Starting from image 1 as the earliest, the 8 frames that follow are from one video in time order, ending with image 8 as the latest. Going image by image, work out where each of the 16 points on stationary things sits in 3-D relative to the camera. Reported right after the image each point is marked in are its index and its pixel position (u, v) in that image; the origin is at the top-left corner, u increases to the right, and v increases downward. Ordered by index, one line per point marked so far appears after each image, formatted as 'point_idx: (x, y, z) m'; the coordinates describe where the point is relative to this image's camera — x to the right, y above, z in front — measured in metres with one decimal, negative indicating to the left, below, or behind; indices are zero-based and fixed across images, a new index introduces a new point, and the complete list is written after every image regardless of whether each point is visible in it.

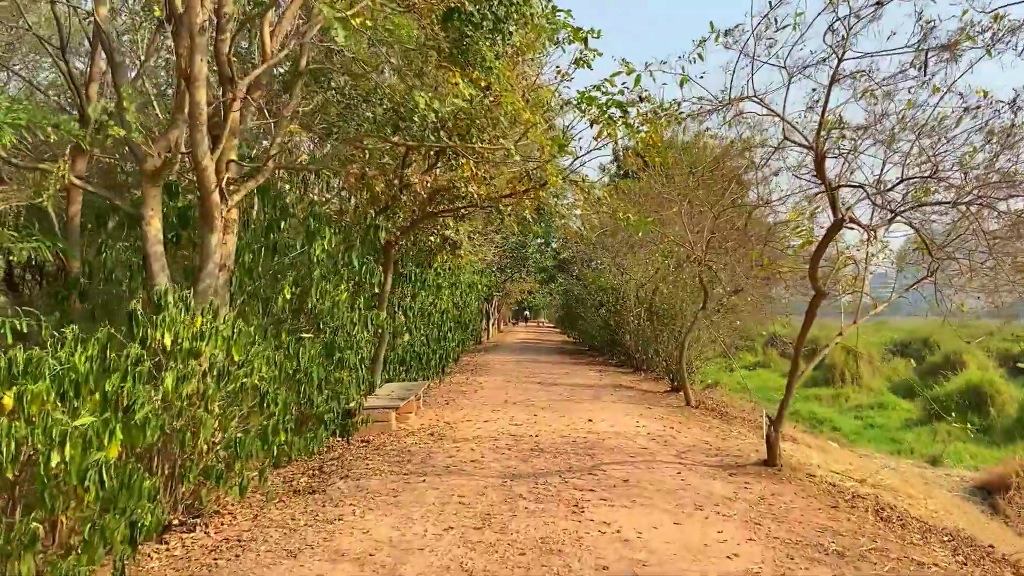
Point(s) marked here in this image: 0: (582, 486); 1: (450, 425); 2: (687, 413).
0: (+0.6, -1.8, +6.9) m
1: (-0.8, -1.8, +10.3) m
2: (+2.9, -2.1, +12.7) m
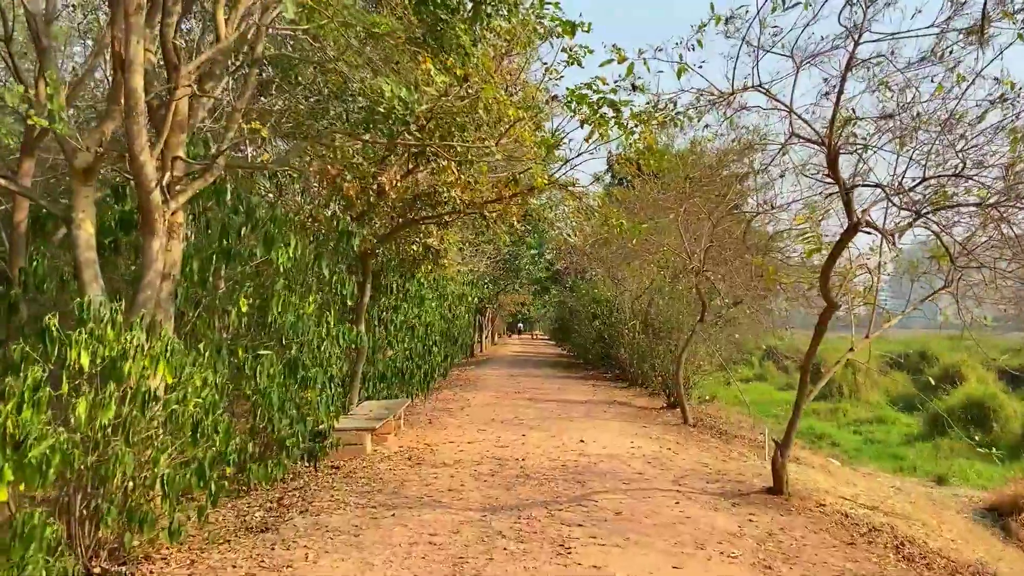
0: (+0.5, -1.9, +6.2) m
1: (-1.0, -2.0, +9.5) m
2: (+2.7, -2.3, +12.0) m
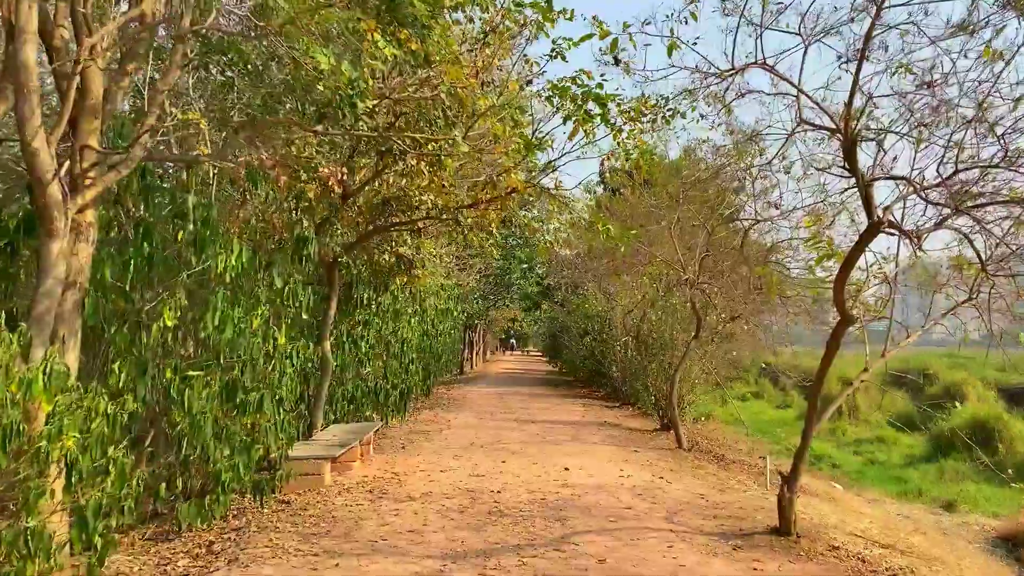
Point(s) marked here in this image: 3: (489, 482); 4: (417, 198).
0: (+0.2, -2.0, +5.3) m
1: (-1.3, -2.1, +8.6) m
2: (+2.4, -2.5, +11.1) m
3: (-0.3, -2.1, +8.4) m
4: (-1.1, +1.1, +9.0) m
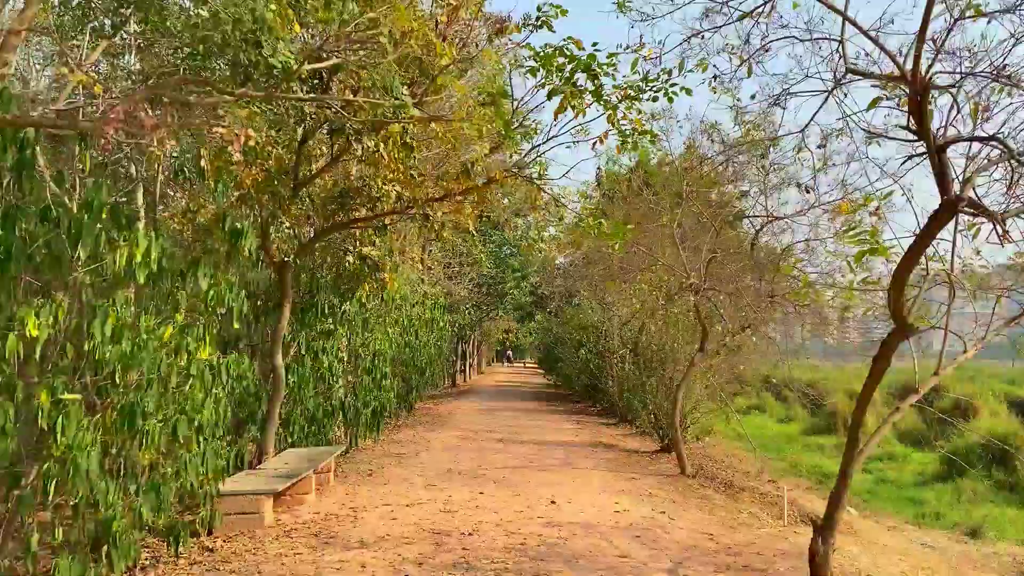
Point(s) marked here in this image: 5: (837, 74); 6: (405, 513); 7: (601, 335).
0: (0.0, -2.0, +4.1) m
1: (-1.5, -2.2, +7.4) m
2: (+2.2, -2.6, +9.9) m
3: (-0.5, -2.2, +7.2) m
4: (-1.3, +1.0, +7.8) m
5: (+2.0, +1.3, +4.7) m
6: (-1.1, -2.2, +7.5) m
7: (+2.2, -1.1, +18.6) m
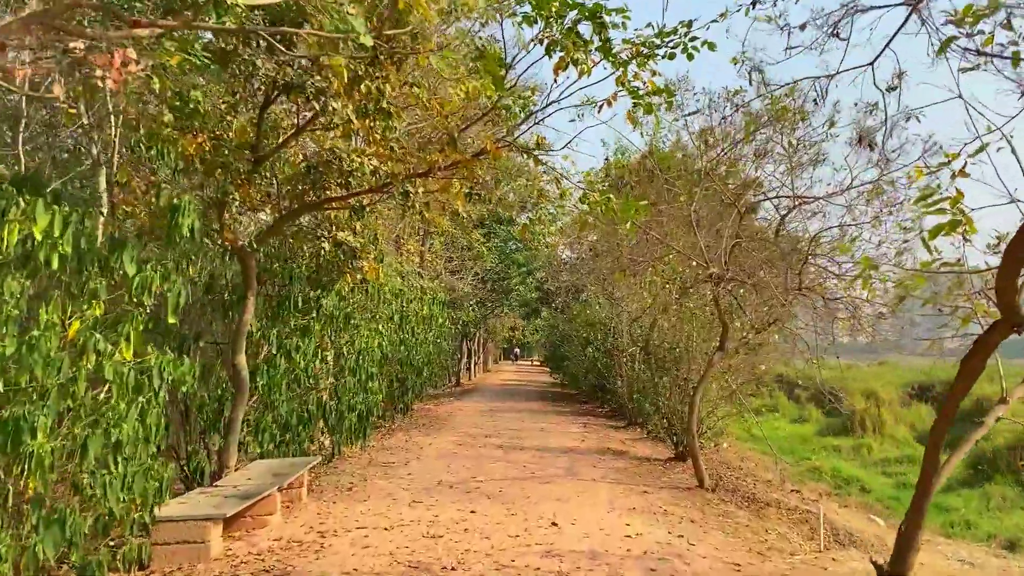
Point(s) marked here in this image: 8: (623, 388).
0: (-0.1, -1.9, +3.0) m
1: (-1.6, -2.1, +6.4) m
2: (+2.2, -2.5, +8.8) m
3: (-0.5, -2.1, +6.1) m
4: (-1.4, +1.1, +6.8) m
5: (+1.9, +1.4, +3.6) m
6: (-1.1, -2.1, +6.5) m
7: (+2.2, -1.0, +17.5) m
8: (+2.5, -2.2, +17.1) m
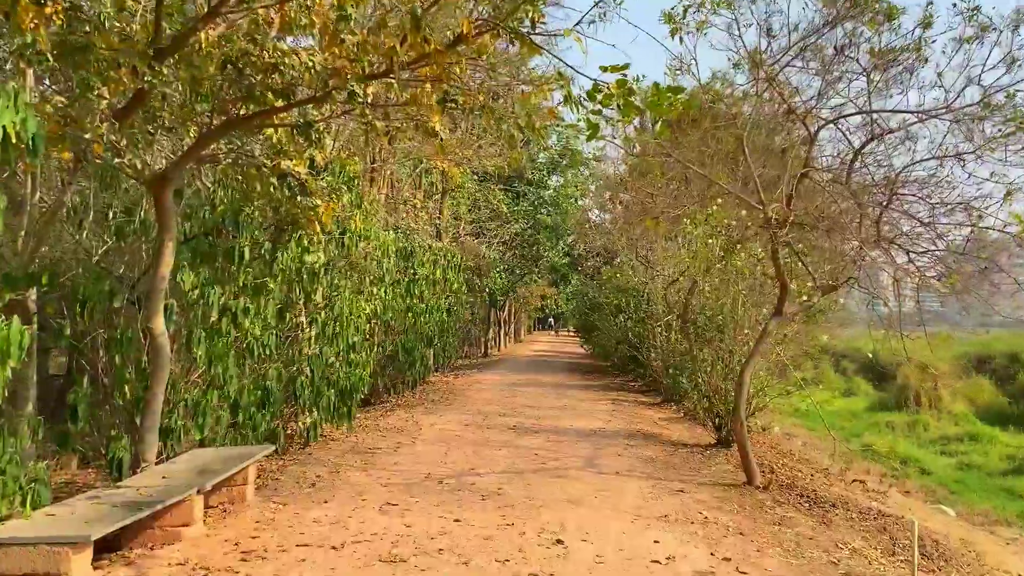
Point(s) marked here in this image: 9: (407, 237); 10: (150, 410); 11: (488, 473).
0: (-0.3, -1.6, +1.3) m
1: (-1.7, -1.7, +4.8) m
2: (+2.2, -2.0, +7.0) m
3: (-0.6, -1.7, +4.5) m
4: (-1.5, +1.5, +5.0) m
5: (+1.7, +1.7, +1.7) m
6: (-1.2, -1.7, +4.8) m
7: (+2.7, -0.2, +15.7) m
8: (+2.9, -1.5, +15.2) m
9: (-1.9, +0.9, +13.7) m
10: (-2.7, -0.9, +5.8) m
11: (-0.2, -1.8, +7.6) m
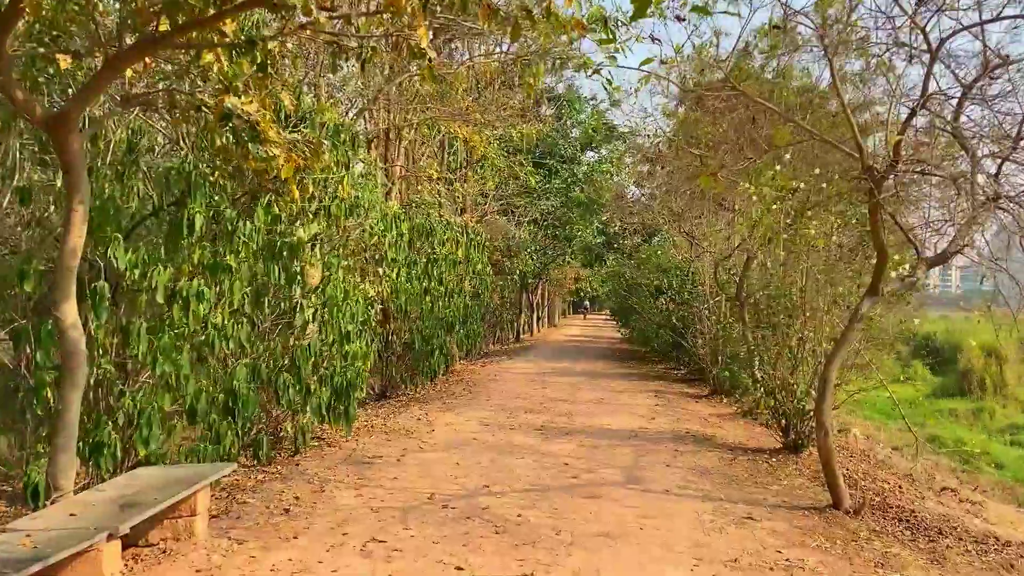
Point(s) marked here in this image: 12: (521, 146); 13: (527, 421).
0: (-0.4, -1.6, -0.1) m
1: (-1.6, -1.6, +3.4) m
2: (+2.4, -1.8, +5.5) m
3: (-0.6, -1.6, +3.1) m
4: (-1.4, +1.6, +3.6) m
5: (+1.6, +1.7, +0.1) m
6: (-1.1, -1.6, +3.5) m
7: (+3.2, +0.2, +14.1) m
8: (+3.4, -1.1, +13.7) m
9: (-1.4, +1.2, +12.3) m
10: (-2.6, -0.8, +4.4) m
11: (0.0, -1.7, +6.2) m
12: (+0.2, +3.6, +19.2) m
13: (+0.2, -1.7, +9.6) m
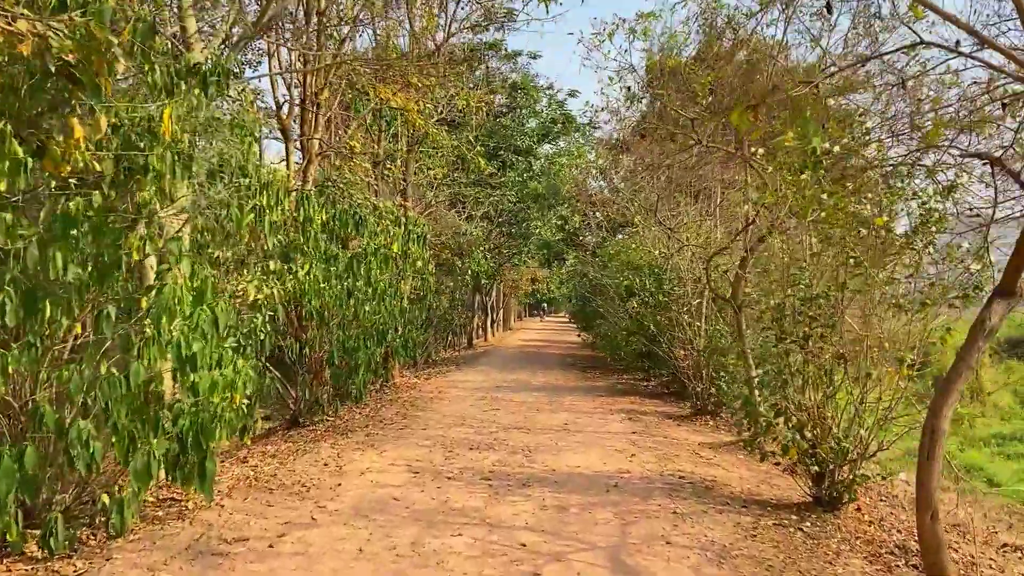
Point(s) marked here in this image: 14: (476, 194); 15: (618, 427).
0: (-0.5, -1.5, -2.4) m
1: (-1.8, -1.6, +1.0) m
2: (+2.0, -1.8, +3.3) m
3: (-0.8, -1.6, +0.7) m
4: (-1.7, +1.6, +1.2) m
5: (+1.5, +1.8, -2.1) m
6: (-1.3, -1.6, +1.1) m
7: (+2.4, +0.2, +11.9) m
8: (+2.6, -1.1, +11.5) m
9: (-2.2, +1.2, +9.9) m
10: (-2.9, -0.8, +2.0) m
11: (-0.4, -1.6, +3.8) m
12: (-0.9, +3.6, +16.9) m
13: (-0.4, -1.7, +7.3) m
14: (-0.9, +2.4, +19.2) m
15: (+1.4, -1.8, +9.9) m
